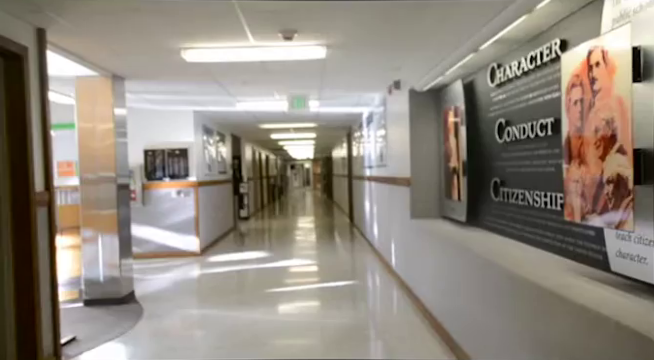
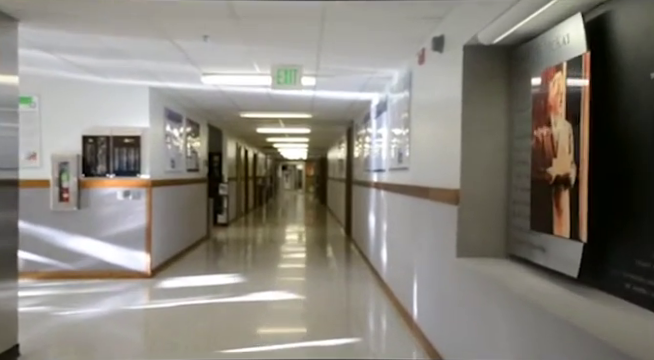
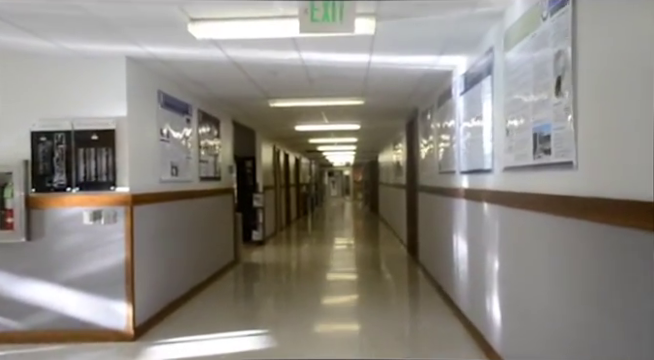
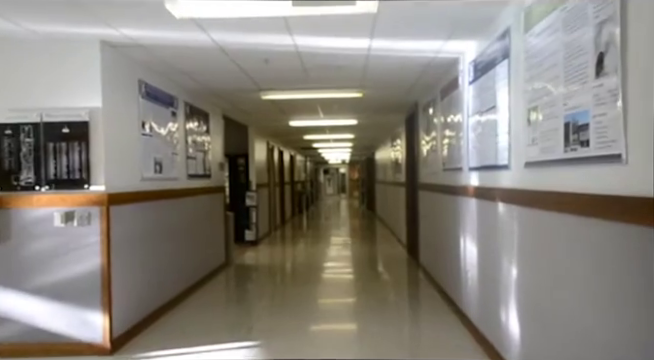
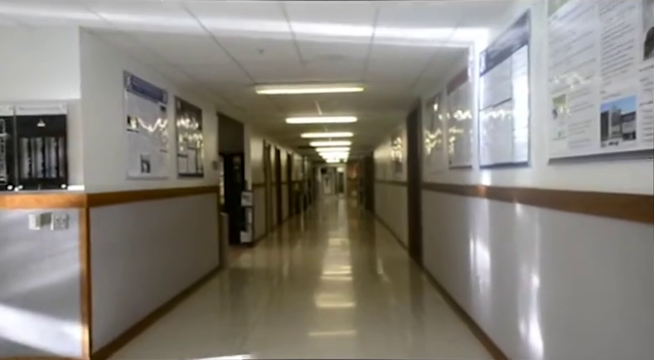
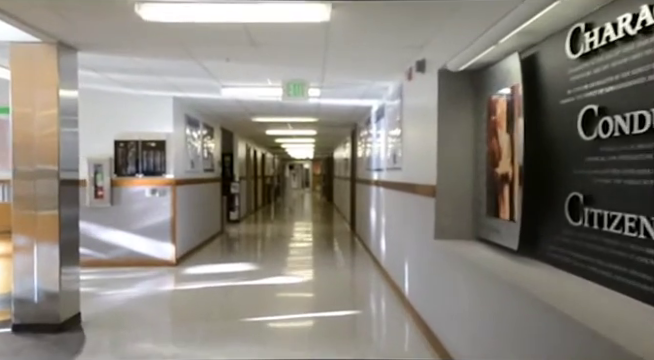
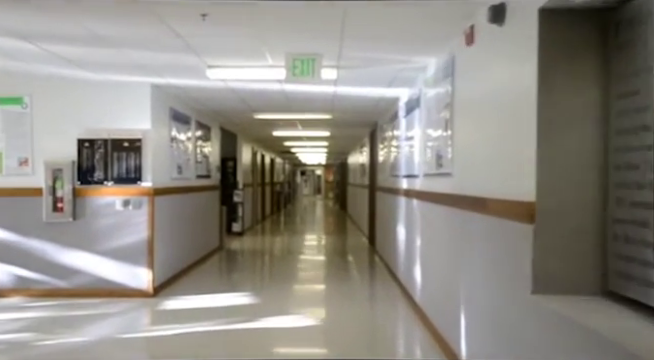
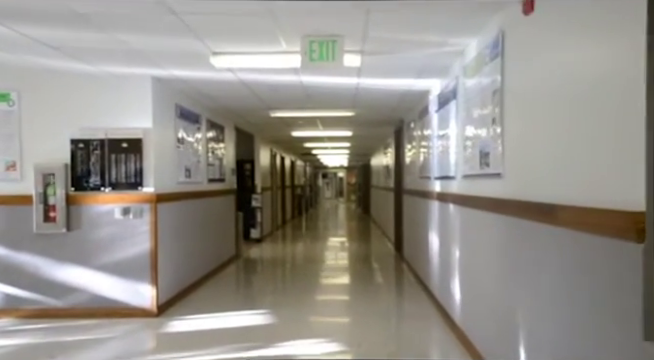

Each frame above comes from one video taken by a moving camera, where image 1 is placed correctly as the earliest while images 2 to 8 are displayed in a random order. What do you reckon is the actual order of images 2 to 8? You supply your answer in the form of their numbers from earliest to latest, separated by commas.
6, 2, 7, 8, 3, 4, 5
